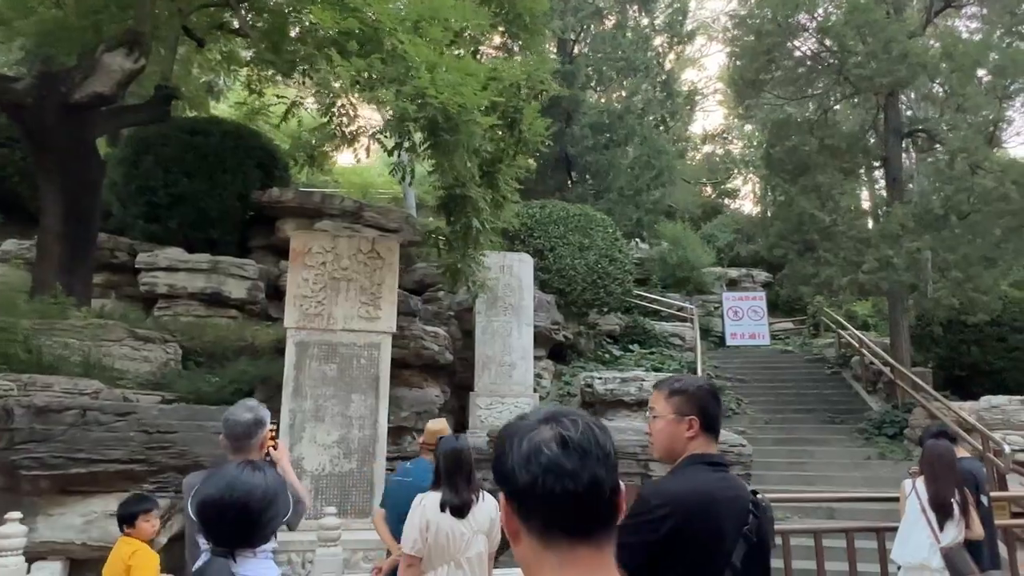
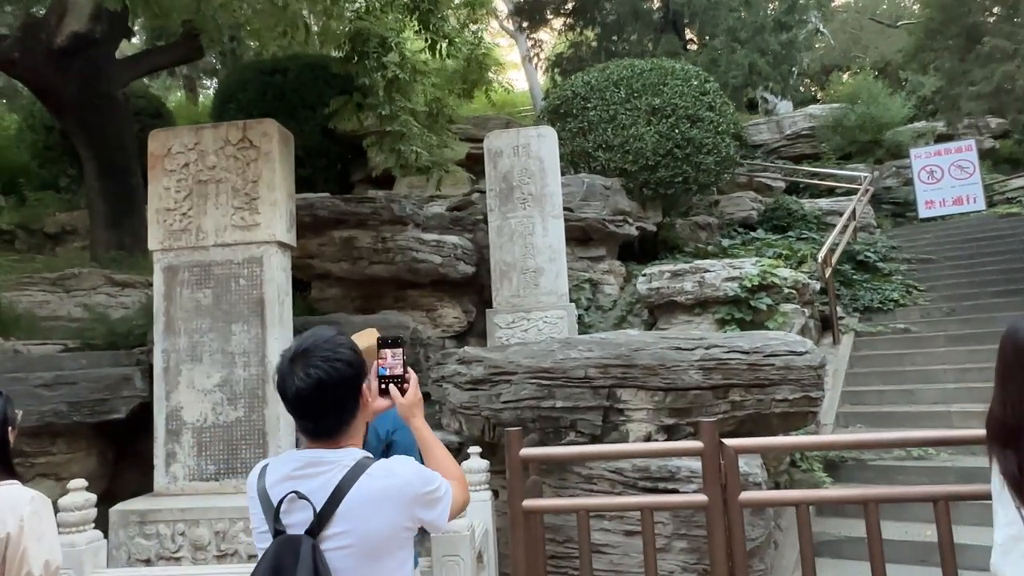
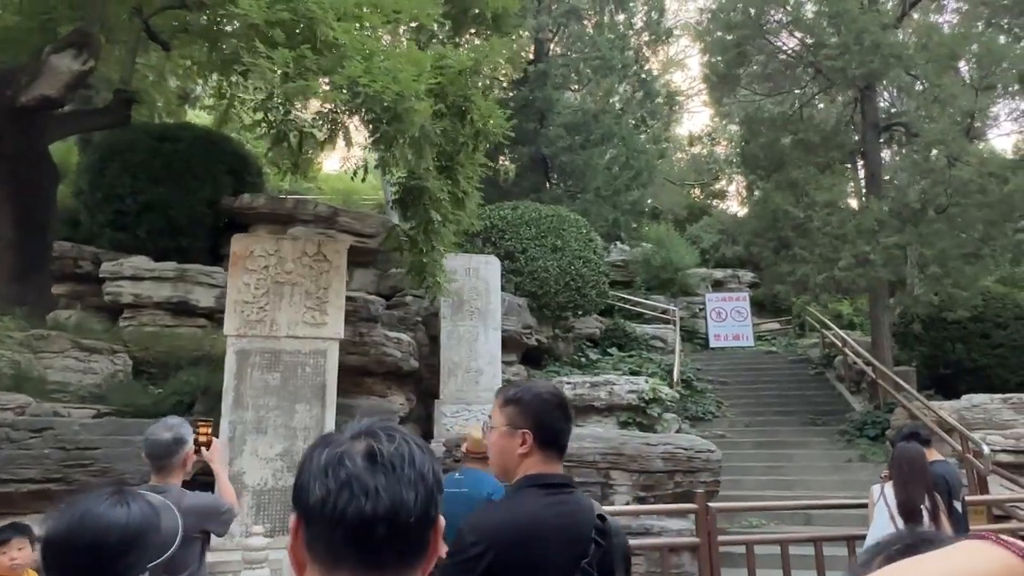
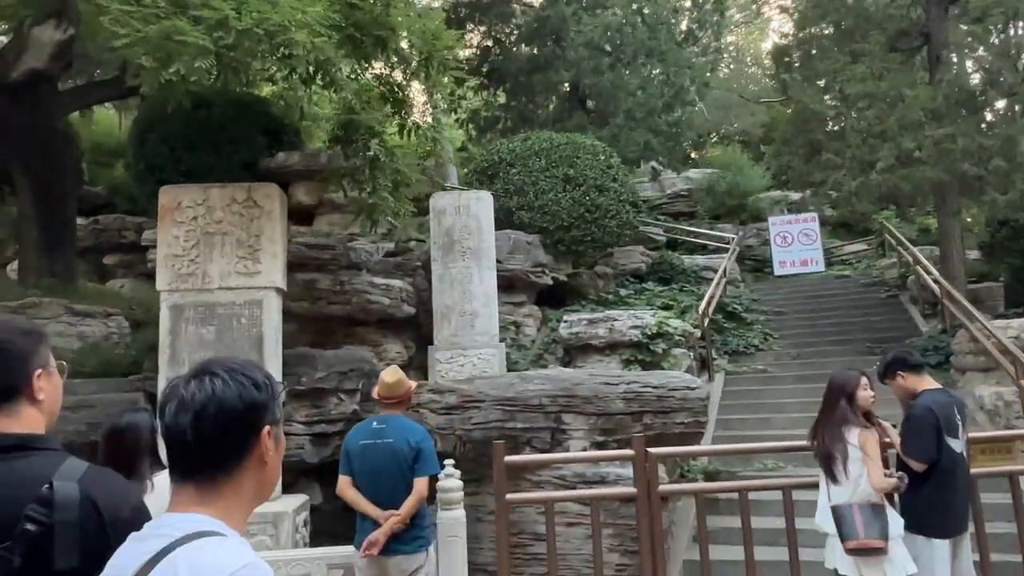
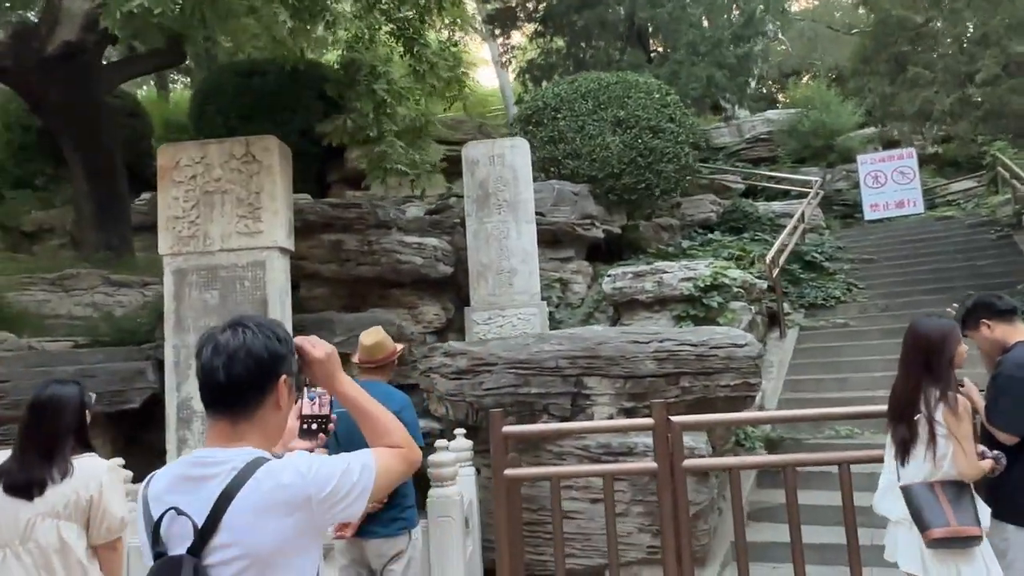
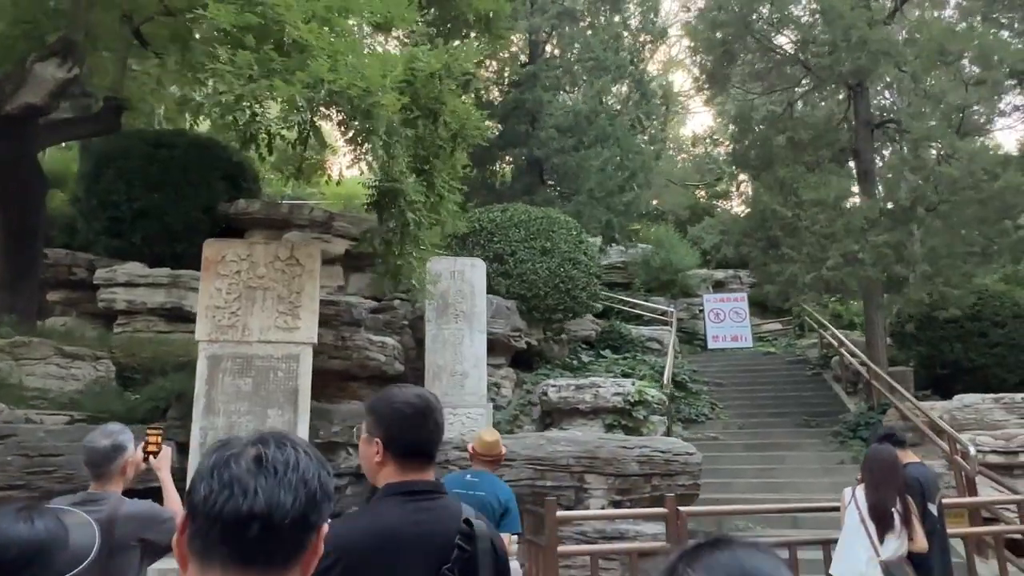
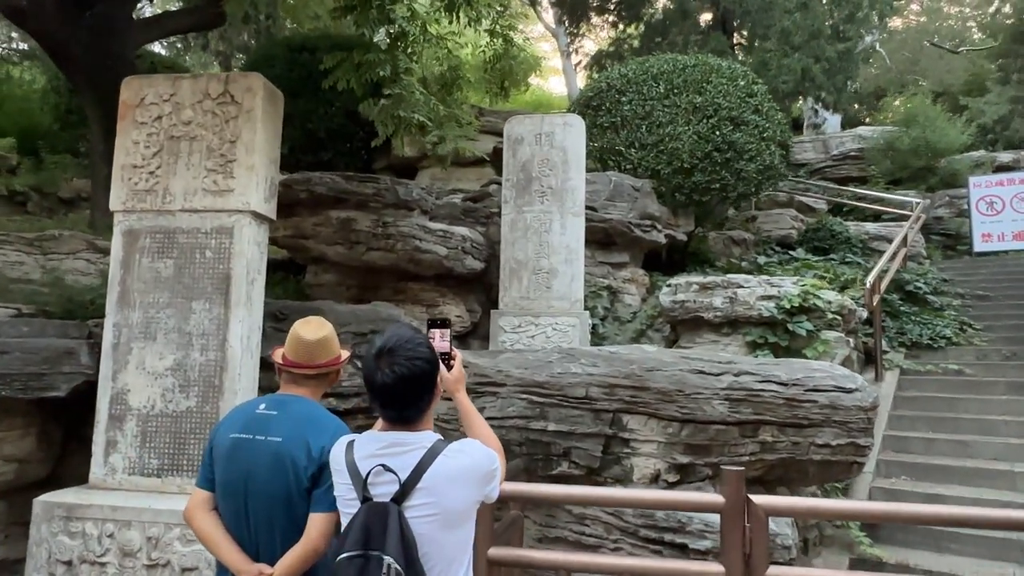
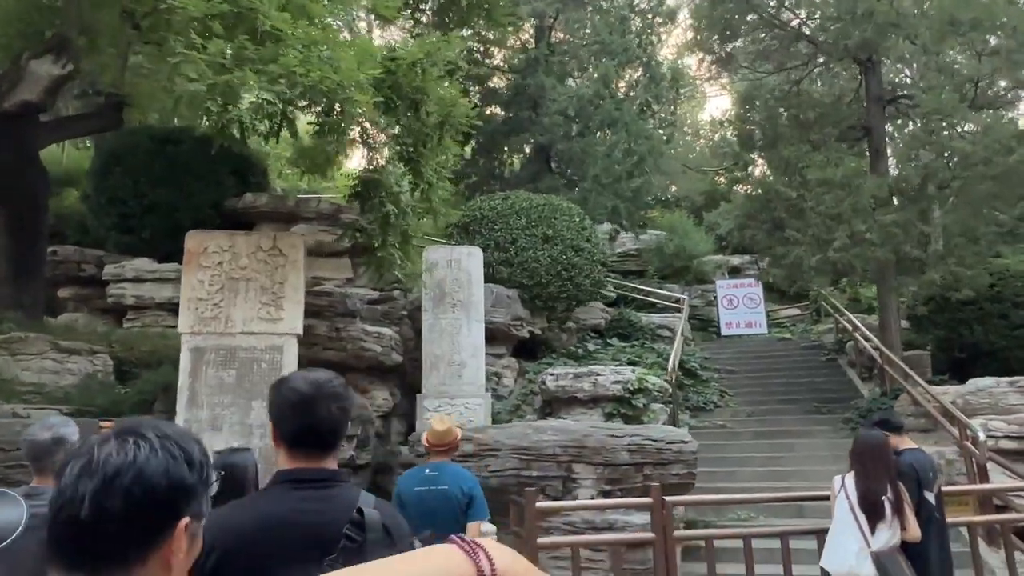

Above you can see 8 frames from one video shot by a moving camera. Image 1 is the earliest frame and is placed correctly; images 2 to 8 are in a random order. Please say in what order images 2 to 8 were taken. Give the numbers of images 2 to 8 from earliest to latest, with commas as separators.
3, 6, 8, 4, 5, 2, 7
